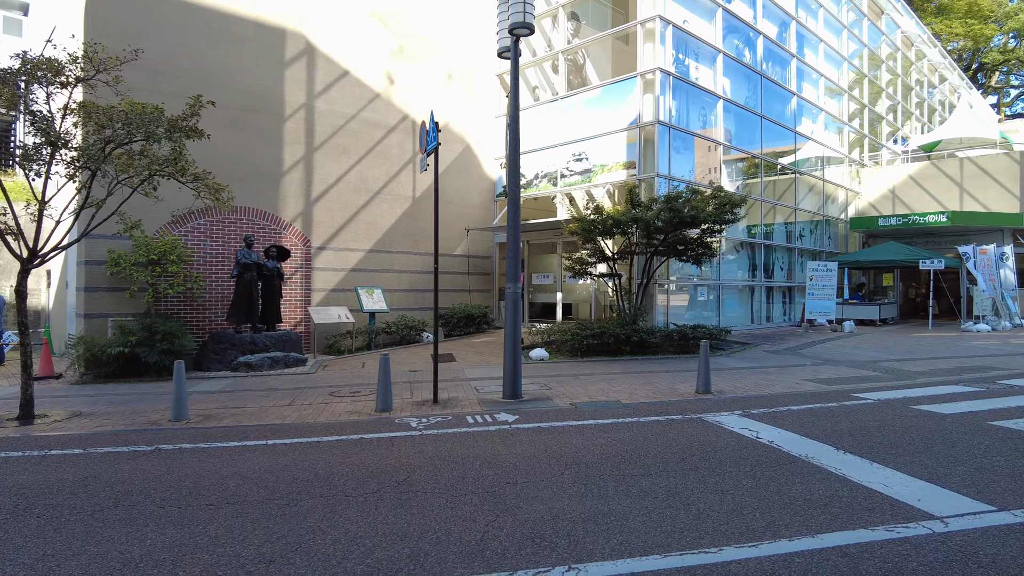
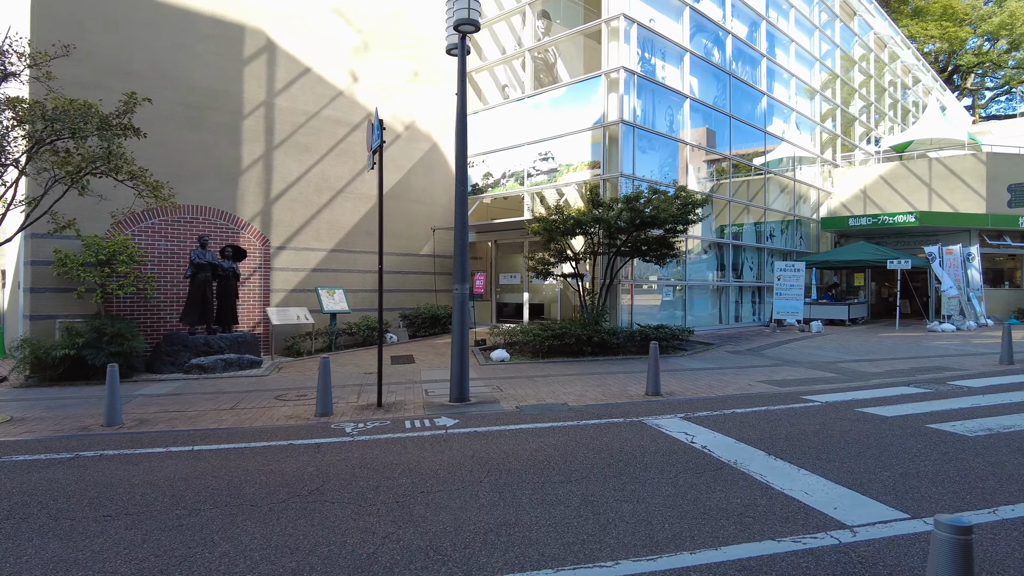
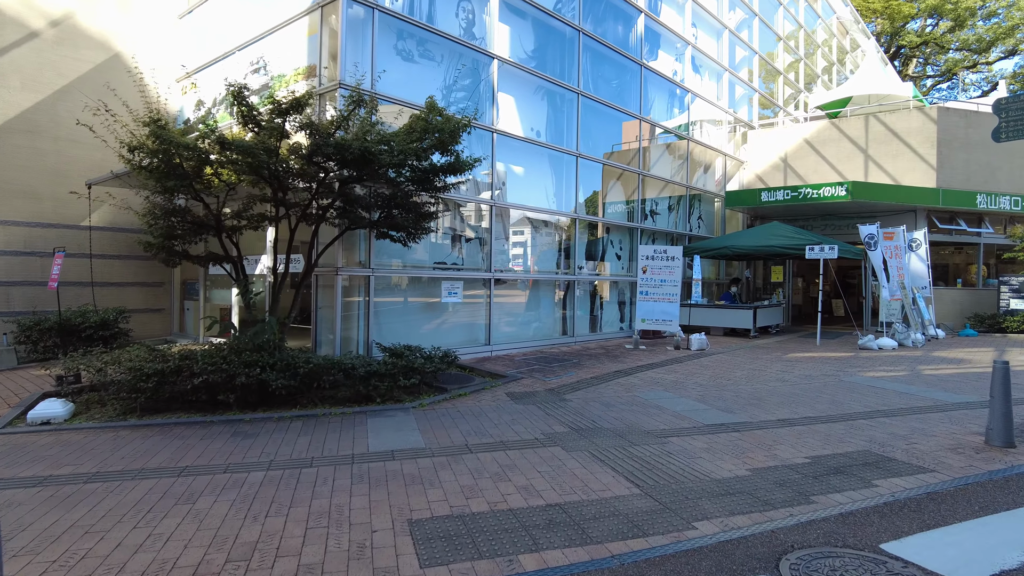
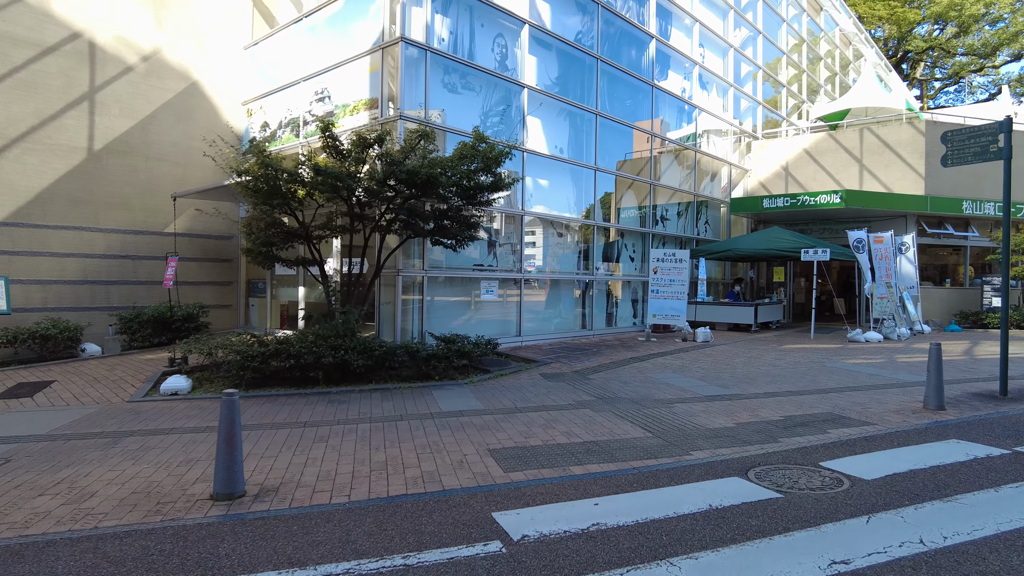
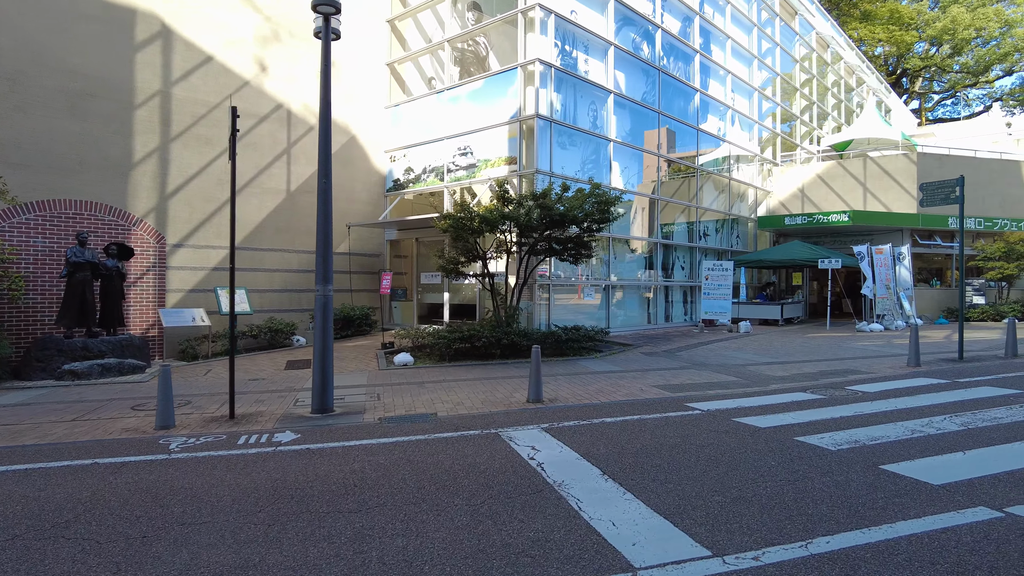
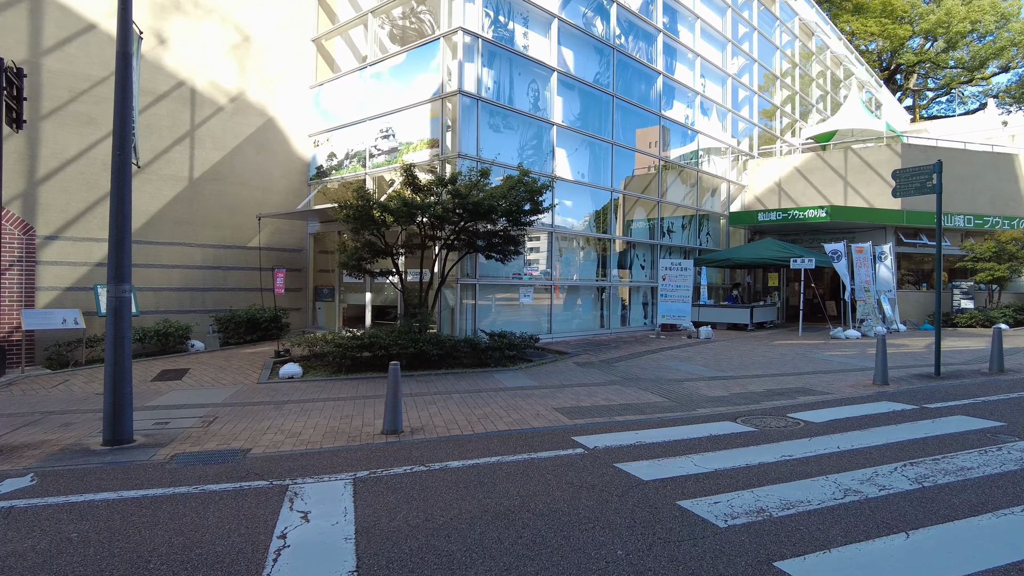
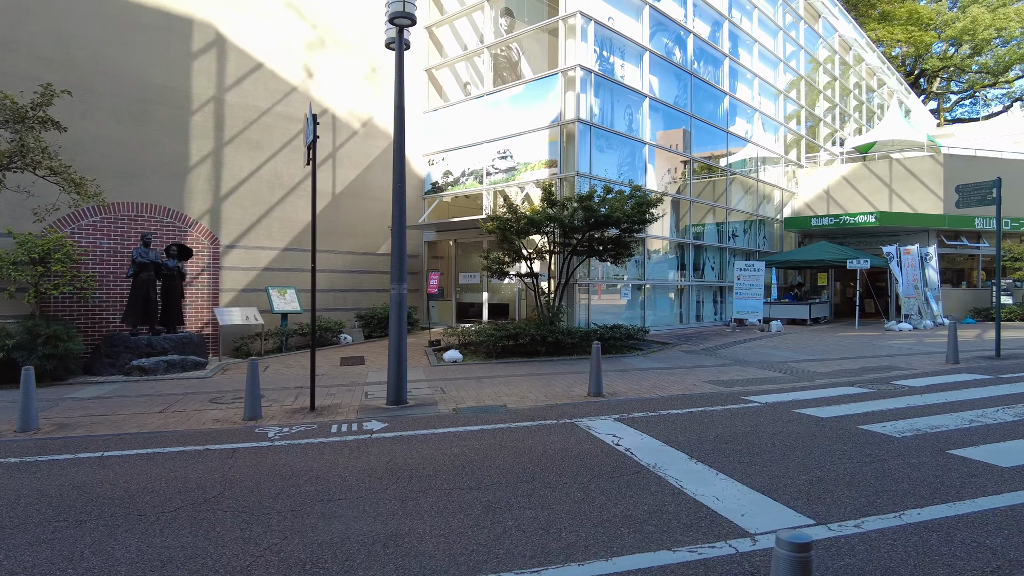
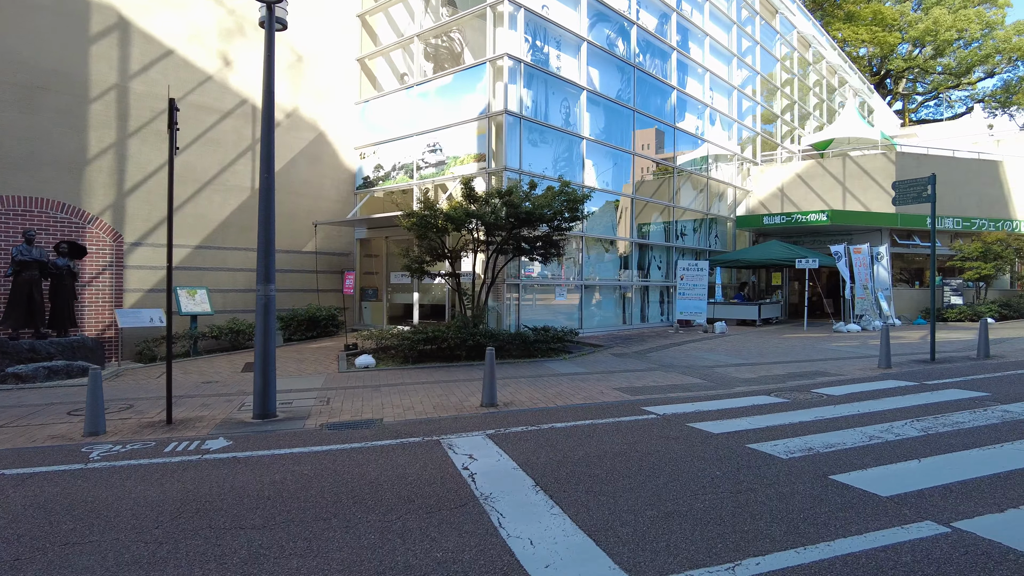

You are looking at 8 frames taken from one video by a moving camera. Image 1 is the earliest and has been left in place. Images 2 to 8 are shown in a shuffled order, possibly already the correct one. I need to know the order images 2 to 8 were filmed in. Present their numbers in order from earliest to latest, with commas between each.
2, 7, 5, 8, 6, 4, 3
